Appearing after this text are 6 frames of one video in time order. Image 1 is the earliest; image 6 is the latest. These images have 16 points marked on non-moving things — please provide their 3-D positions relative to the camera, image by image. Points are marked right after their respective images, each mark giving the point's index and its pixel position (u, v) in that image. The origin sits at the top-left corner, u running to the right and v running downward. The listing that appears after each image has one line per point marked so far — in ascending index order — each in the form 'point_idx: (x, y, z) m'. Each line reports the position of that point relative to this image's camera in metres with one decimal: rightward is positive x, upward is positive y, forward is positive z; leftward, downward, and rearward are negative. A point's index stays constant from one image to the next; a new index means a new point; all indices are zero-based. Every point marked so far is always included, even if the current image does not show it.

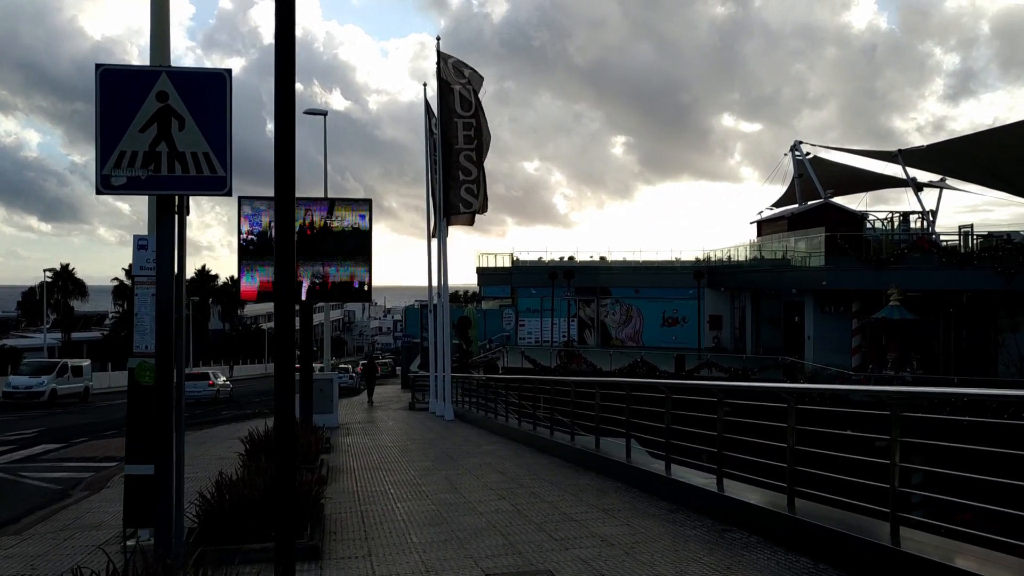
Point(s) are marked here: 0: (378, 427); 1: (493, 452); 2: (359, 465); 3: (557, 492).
0: (-2.9, -3.0, +19.9) m
1: (-0.3, -2.2, +12.2) m
2: (-1.9, -2.2, +11.4) m
3: (+0.4, -1.8, +8.2) m
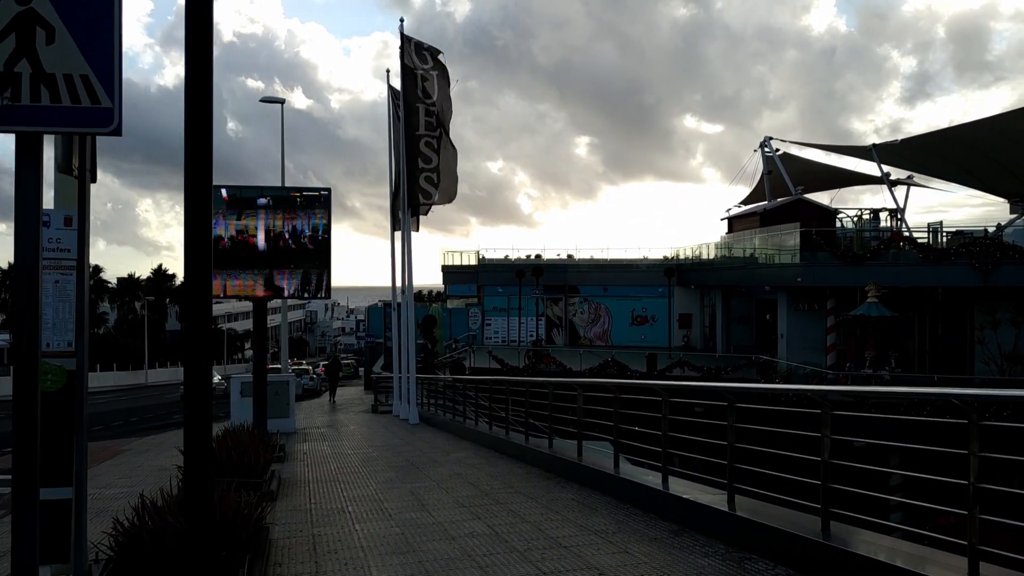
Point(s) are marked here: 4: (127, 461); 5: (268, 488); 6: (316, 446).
0: (-3.5, -2.9, +18.7) m
1: (-0.7, -2.1, +11.2) m
2: (-2.2, -2.1, +10.3) m
3: (+0.2, -1.7, +7.2) m
4: (-5.3, -2.4, +12.7) m
5: (-2.3, -1.9, +8.7) m
6: (-3.1, -2.5, +14.8) m
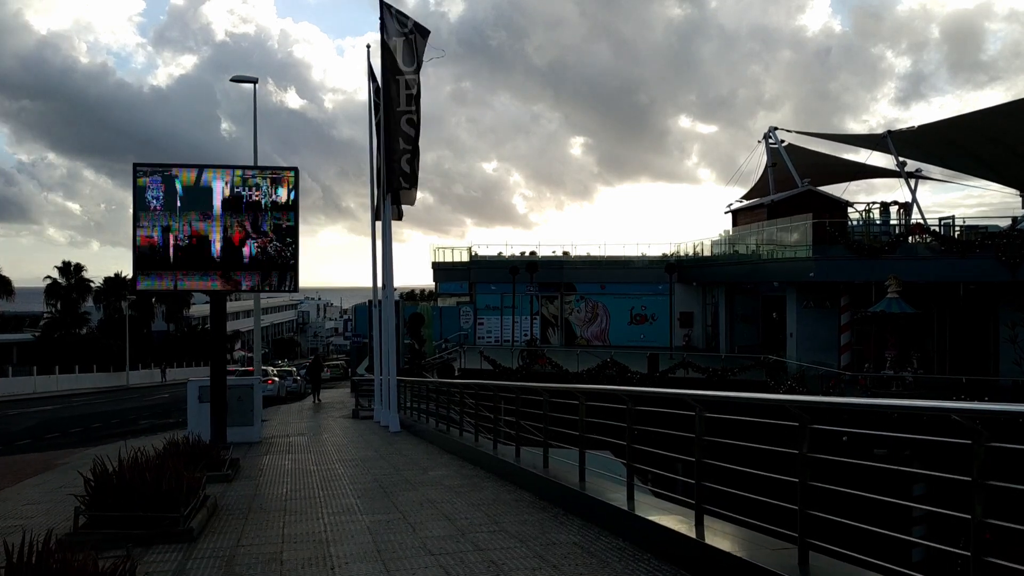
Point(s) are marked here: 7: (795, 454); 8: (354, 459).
0: (-3.7, -2.8, +16.9) m
1: (-0.8, -1.9, +9.4) m
2: (-2.3, -2.0, +8.5) m
3: (+0.1, -1.6, +5.4) m
4: (-5.4, -2.3, +10.9) m
5: (-2.4, -1.7, +6.9) m
6: (-3.2, -2.4, +13.0) m
7: (+1.4, -0.8, +4.6) m
8: (-2.2, -2.3, +12.6) m
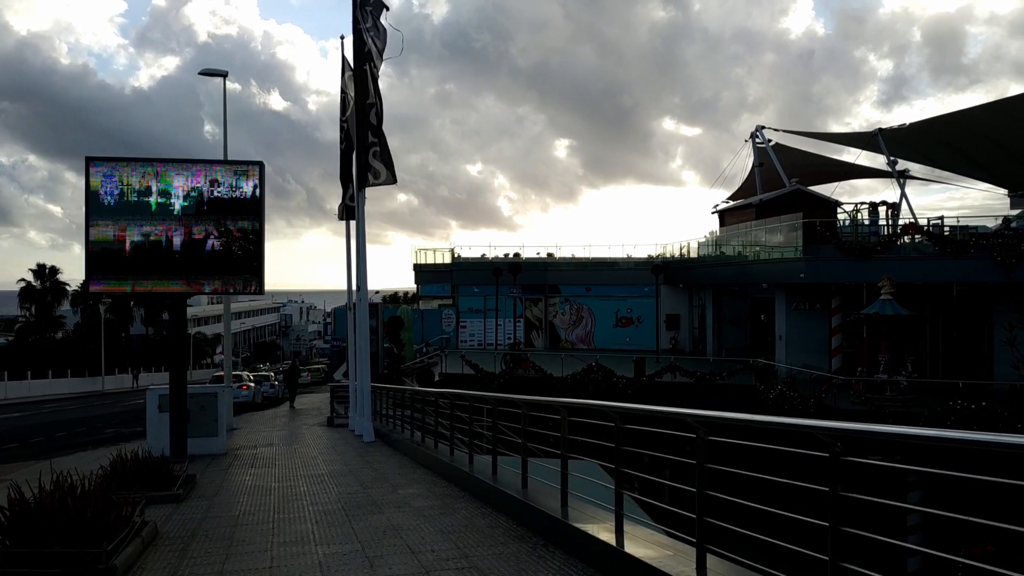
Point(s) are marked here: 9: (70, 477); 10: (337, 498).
0: (-4.0, -2.8, +16.0) m
1: (-1.0, -2.0, +8.6) m
2: (-2.5, -2.0, +7.7) m
3: (0.0, -1.6, +4.6) m
4: (-5.6, -2.3, +10.0) m
5: (-2.6, -1.7, +6.0) m
6: (-3.5, -2.4, +12.1) m
7: (+1.3, -0.8, +3.8) m
8: (-2.4, -2.3, +11.8) m
9: (-3.4, -1.5, +7.1) m
10: (-1.7, -2.1, +9.2) m
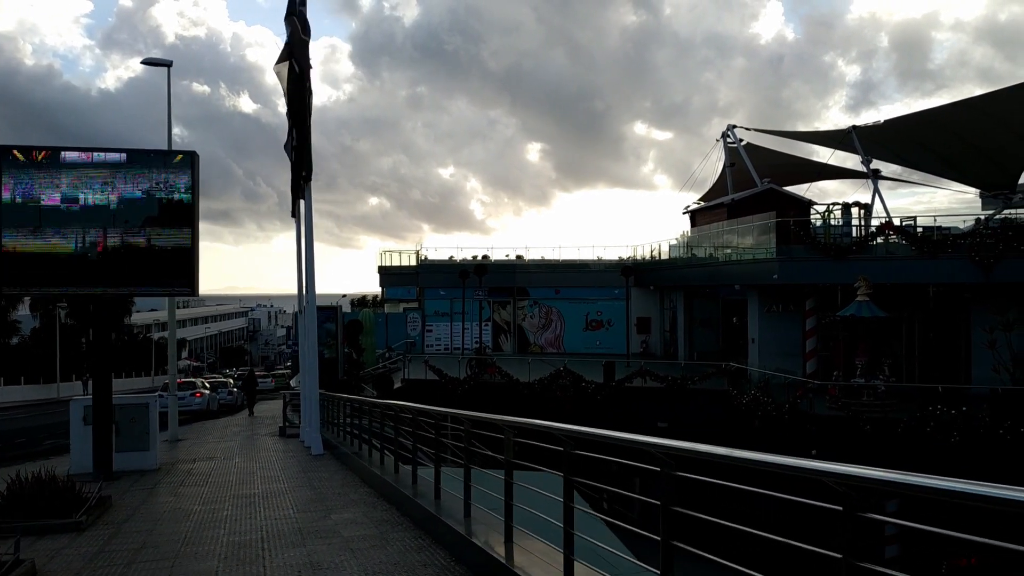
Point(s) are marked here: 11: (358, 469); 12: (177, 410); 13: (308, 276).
0: (-4.7, -2.8, +14.9) m
1: (-1.4, -2.0, +7.5) m
2: (-2.9, -2.0, +6.6) m
3: (-0.4, -1.6, +3.6) m
4: (-6.1, -2.3, +8.8) m
5: (-3.0, -1.7, +4.9) m
6: (-4.0, -2.4, +11.0) m
7: (+0.9, -0.8, +2.8) m
8: (-3.0, -2.4, +10.7) m
9: (-3.8, -1.4, +6.0) m
10: (-2.2, -2.1, +8.1) m
11: (-2.0, -2.3, +12.0) m
12: (-7.1, -2.6, +19.7) m
13: (-3.5, +0.2, +15.8) m
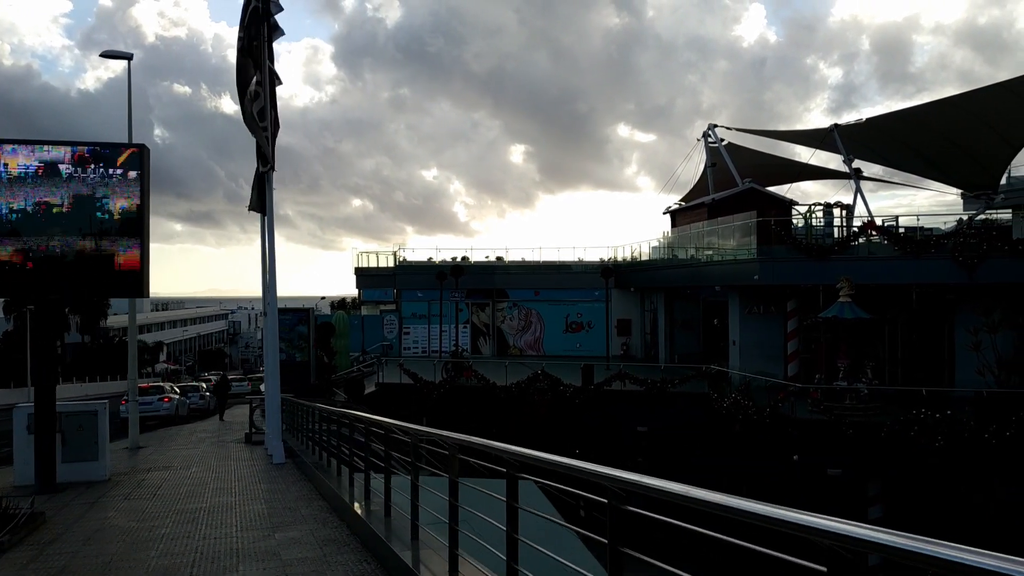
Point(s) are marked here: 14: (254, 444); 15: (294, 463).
0: (-5.1, -2.9, +14.2) m
1: (-1.8, -2.0, +6.9) m
2: (-3.3, -2.0, +5.9) m
3: (-0.6, -1.6, +3.0) m
4: (-6.5, -2.3, +8.1) m
5: (-3.2, -1.7, +4.3) m
6: (-4.4, -2.4, +10.3) m
7: (+0.7, -0.8, +2.2) m
8: (-3.3, -2.4, +10.0) m
9: (-4.1, -1.4, +5.4) m
10: (-2.5, -2.1, +7.5) m
11: (-2.4, -2.3, +11.4) m
12: (-7.7, -2.6, +19.0) m
13: (-3.9, +0.2, +15.2) m
14: (-5.4, -3.3, +19.5) m
15: (-3.4, -2.8, +14.7) m
